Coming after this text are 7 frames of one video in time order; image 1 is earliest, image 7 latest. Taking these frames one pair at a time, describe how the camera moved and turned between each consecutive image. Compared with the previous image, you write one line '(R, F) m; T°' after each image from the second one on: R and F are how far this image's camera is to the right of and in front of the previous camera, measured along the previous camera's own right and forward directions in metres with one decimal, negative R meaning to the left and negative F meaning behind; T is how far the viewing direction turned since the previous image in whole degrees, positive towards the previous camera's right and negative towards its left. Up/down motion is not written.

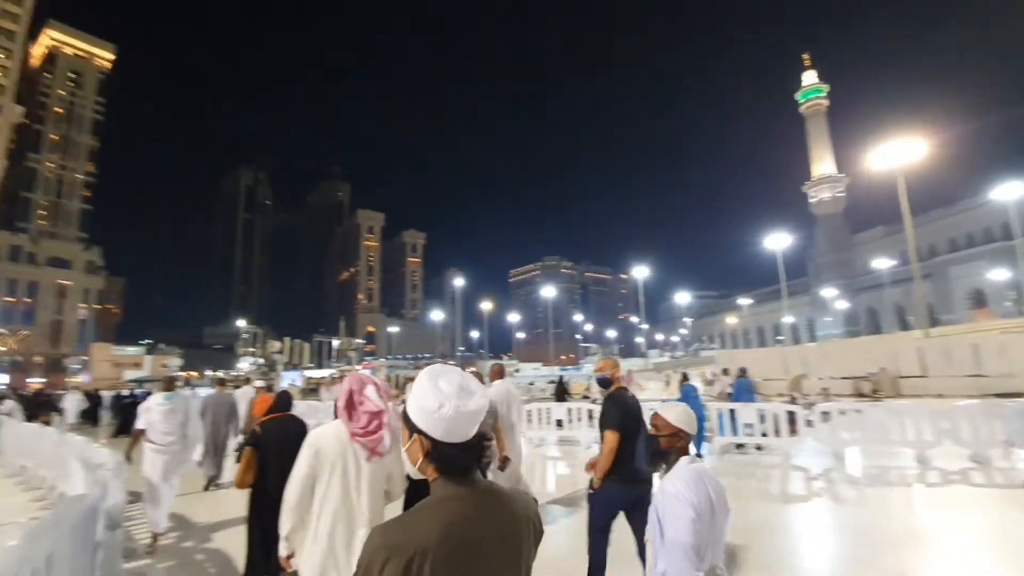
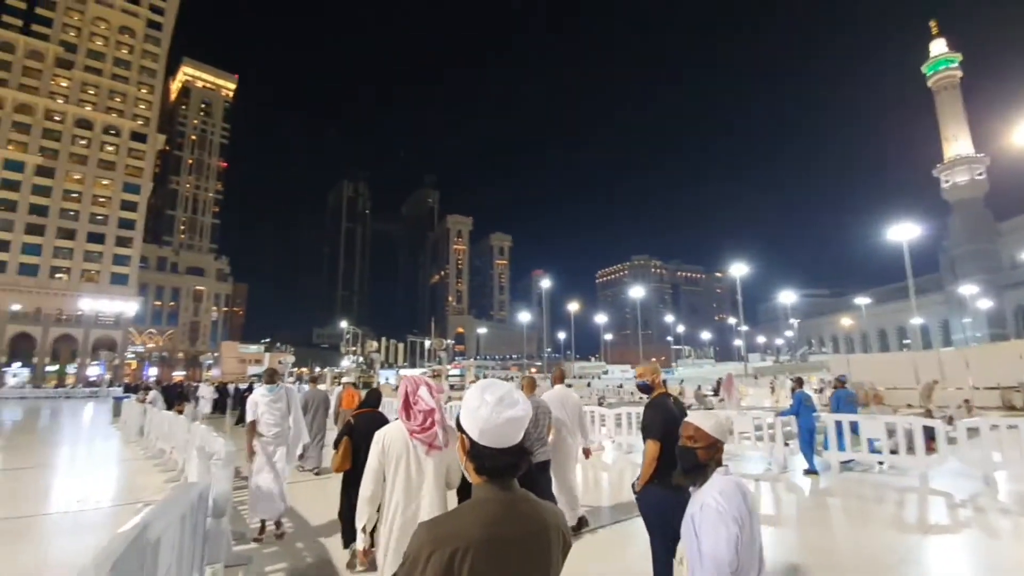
(0.0, +0.1) m; -10°
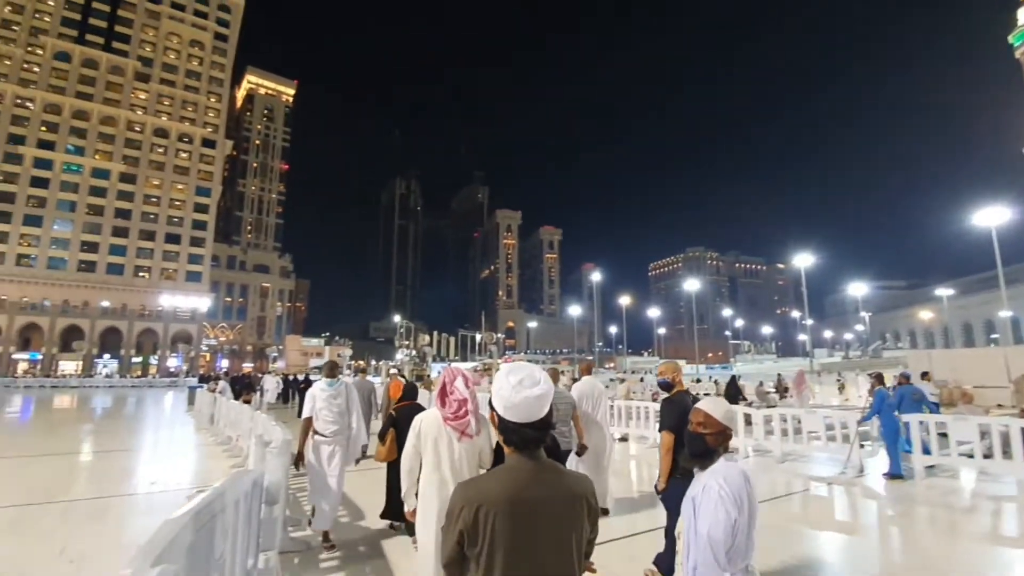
(0.0, +0.1) m; -6°
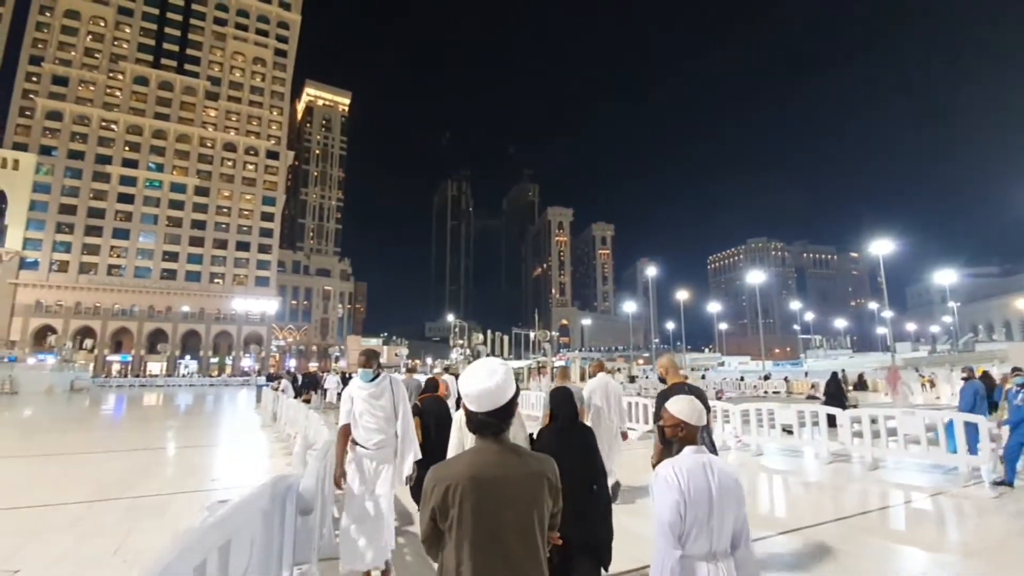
(0.0, +0.3) m; -6°
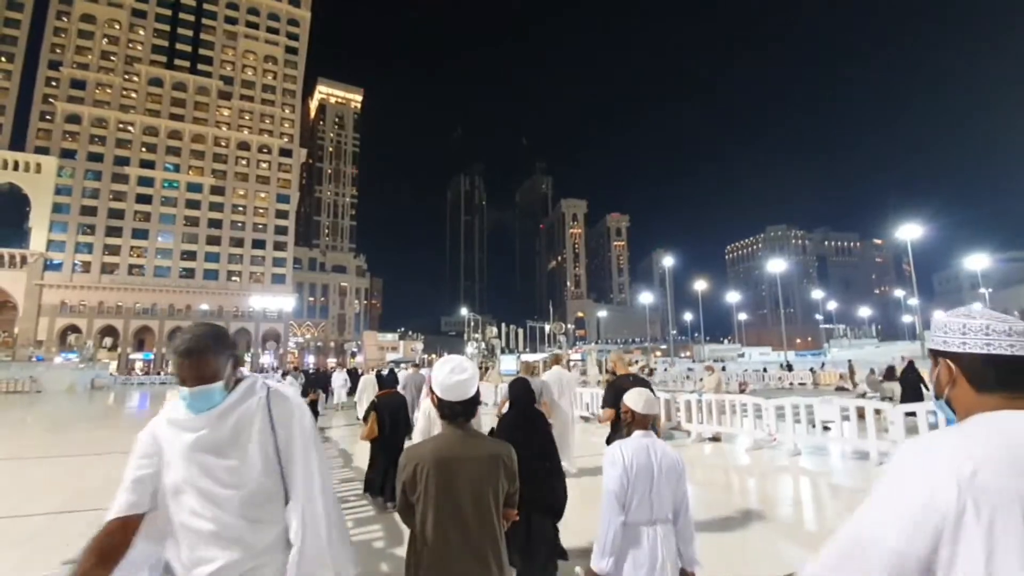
(0.0, +0.5) m; -2°
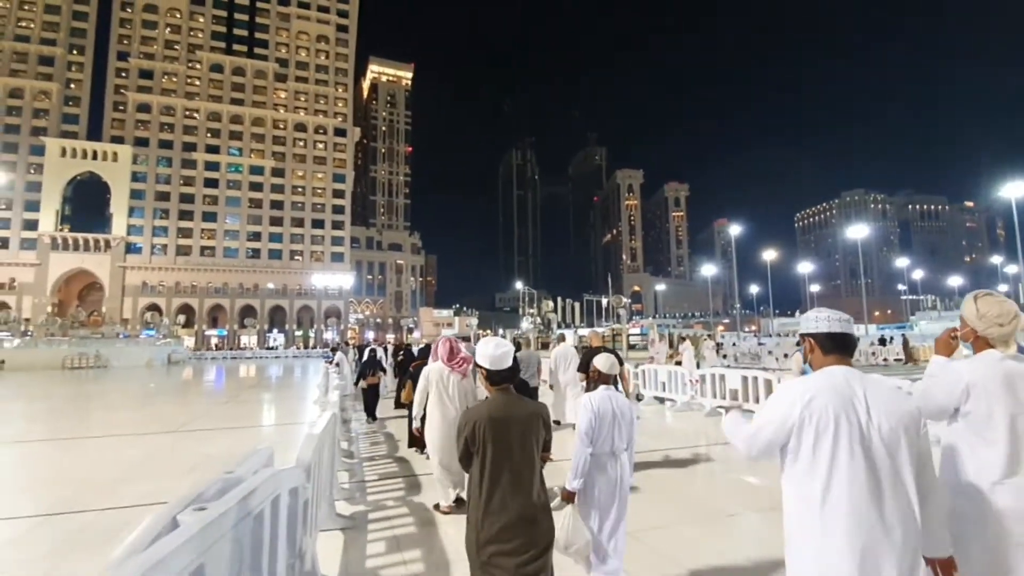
(-0.1, +1.1) m; -6°
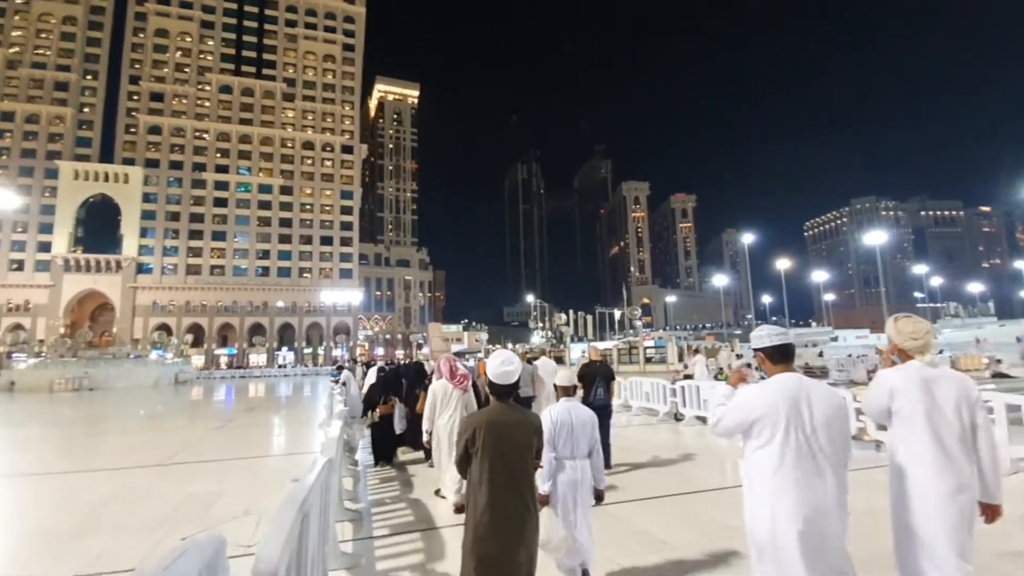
(-0.2, +0.5) m; -1°
